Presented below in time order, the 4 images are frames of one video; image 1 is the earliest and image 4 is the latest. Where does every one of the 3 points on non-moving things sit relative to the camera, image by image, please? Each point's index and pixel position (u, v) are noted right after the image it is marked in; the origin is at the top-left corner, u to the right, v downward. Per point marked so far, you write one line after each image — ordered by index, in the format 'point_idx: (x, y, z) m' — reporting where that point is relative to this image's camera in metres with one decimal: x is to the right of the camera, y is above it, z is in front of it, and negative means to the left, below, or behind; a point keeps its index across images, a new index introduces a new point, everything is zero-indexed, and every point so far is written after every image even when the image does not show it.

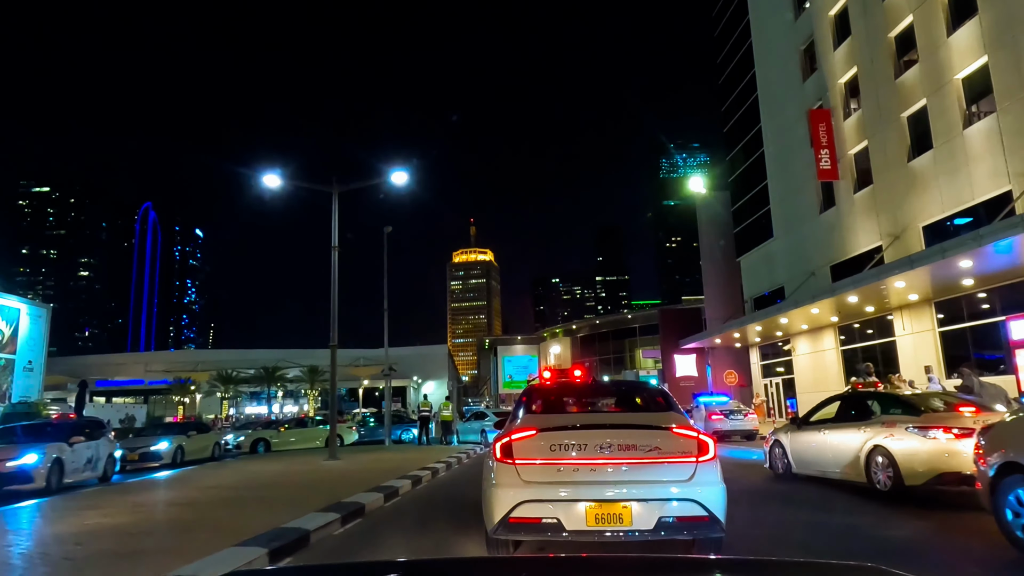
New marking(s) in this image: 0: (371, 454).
0: (-4.2, -5.0, +19.8) m
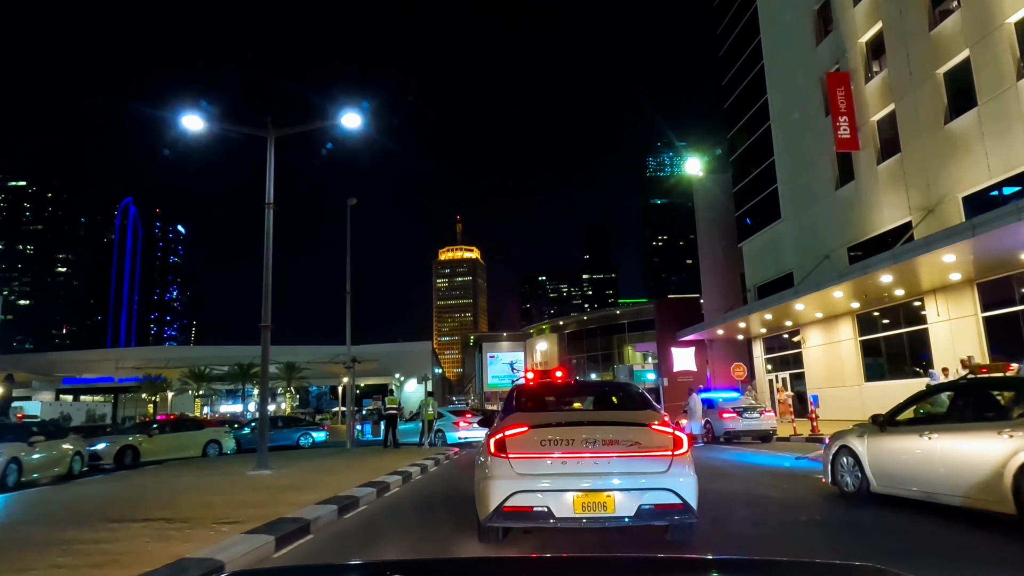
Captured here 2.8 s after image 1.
0: (-4.7, -4.4, +16.8) m
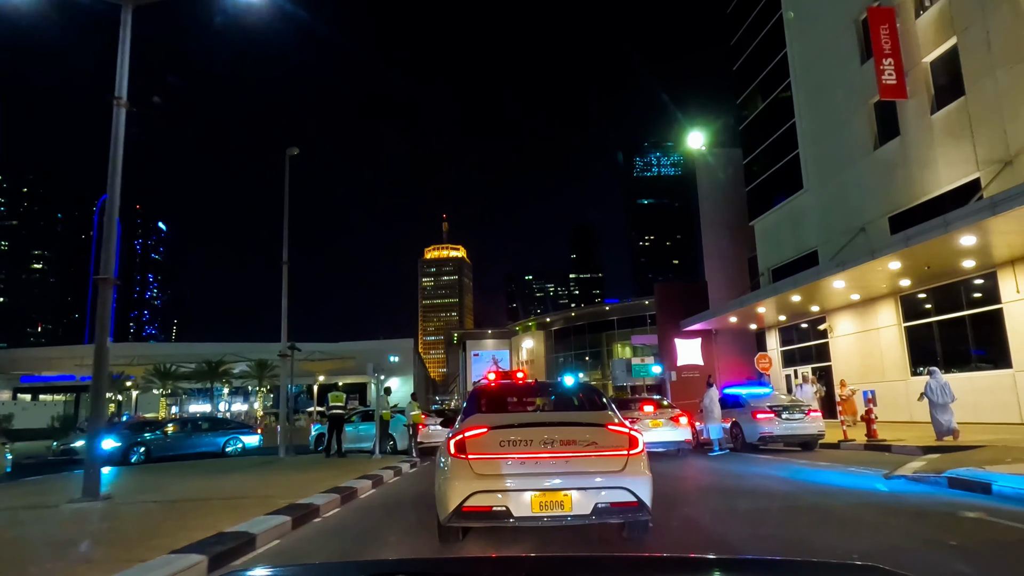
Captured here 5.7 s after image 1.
0: (-5.2, -3.6, +12.6) m
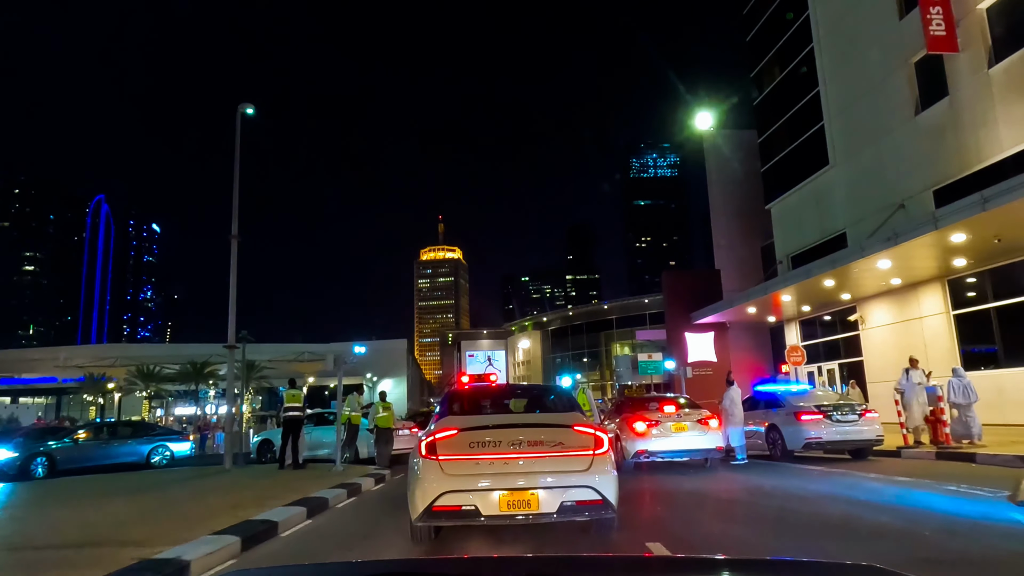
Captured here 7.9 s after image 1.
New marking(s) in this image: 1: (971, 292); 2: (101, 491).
0: (-5.4, -3.1, +10.0) m
1: (+11.9, 0.0, +16.8) m
2: (-6.9, -3.4, +11.3) m
